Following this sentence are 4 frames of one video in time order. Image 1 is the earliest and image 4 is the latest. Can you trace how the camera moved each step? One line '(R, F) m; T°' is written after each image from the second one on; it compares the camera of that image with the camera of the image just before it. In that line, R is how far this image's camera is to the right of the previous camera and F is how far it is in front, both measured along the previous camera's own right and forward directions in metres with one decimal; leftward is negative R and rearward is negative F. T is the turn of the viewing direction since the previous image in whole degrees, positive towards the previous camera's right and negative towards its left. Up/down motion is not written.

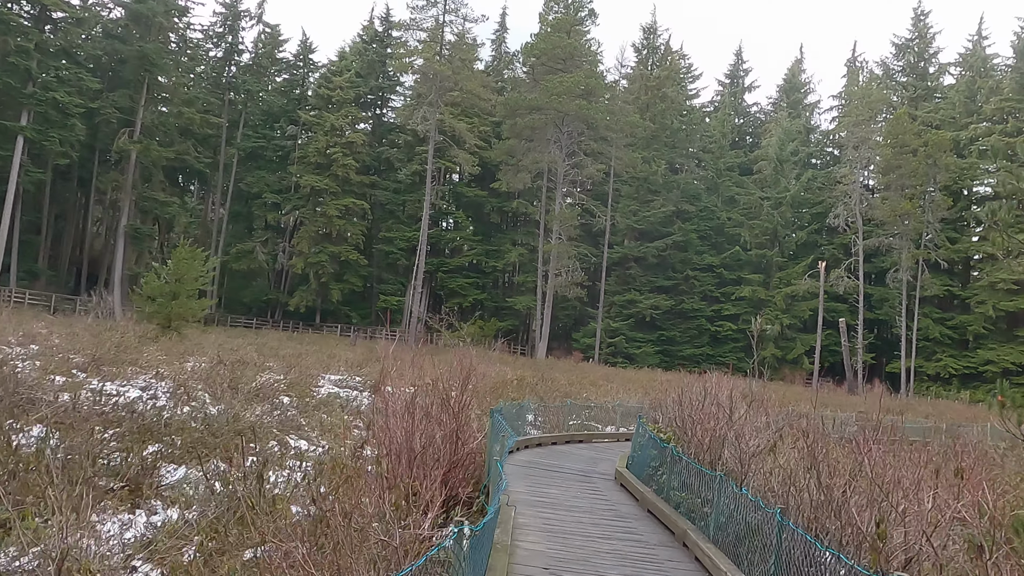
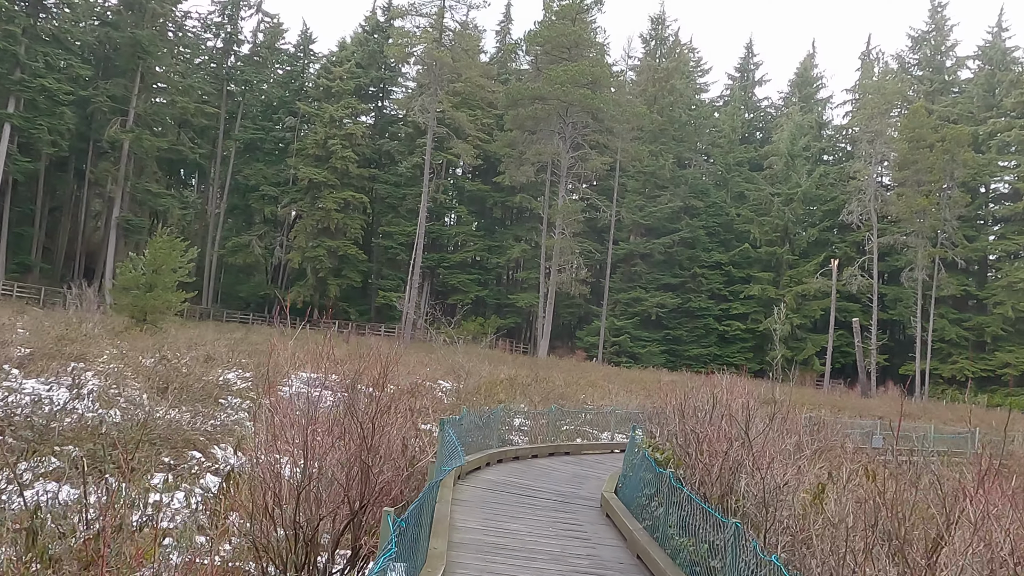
(+0.2, +0.9) m; -1°
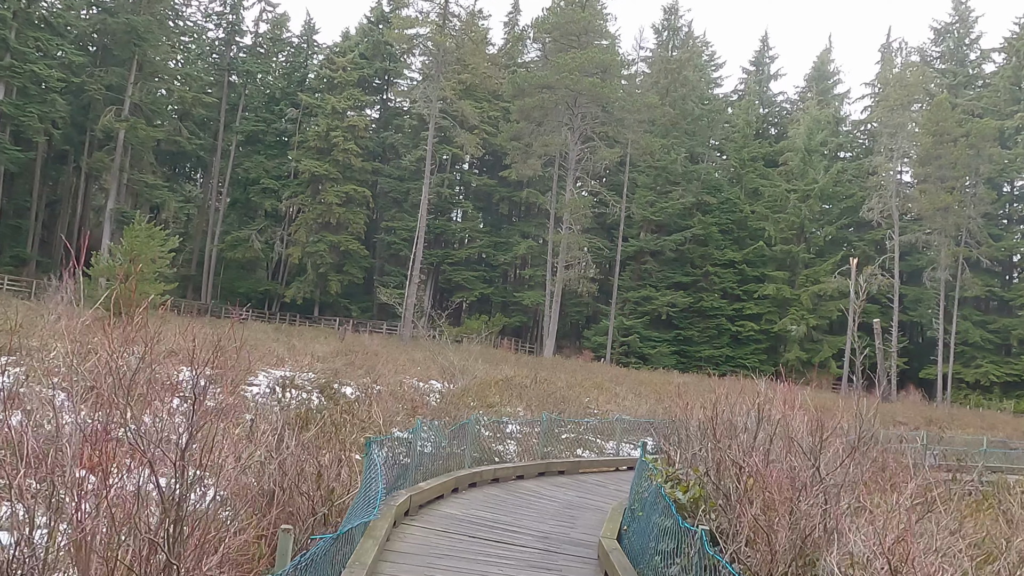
(+0.2, +1.0) m; -1°
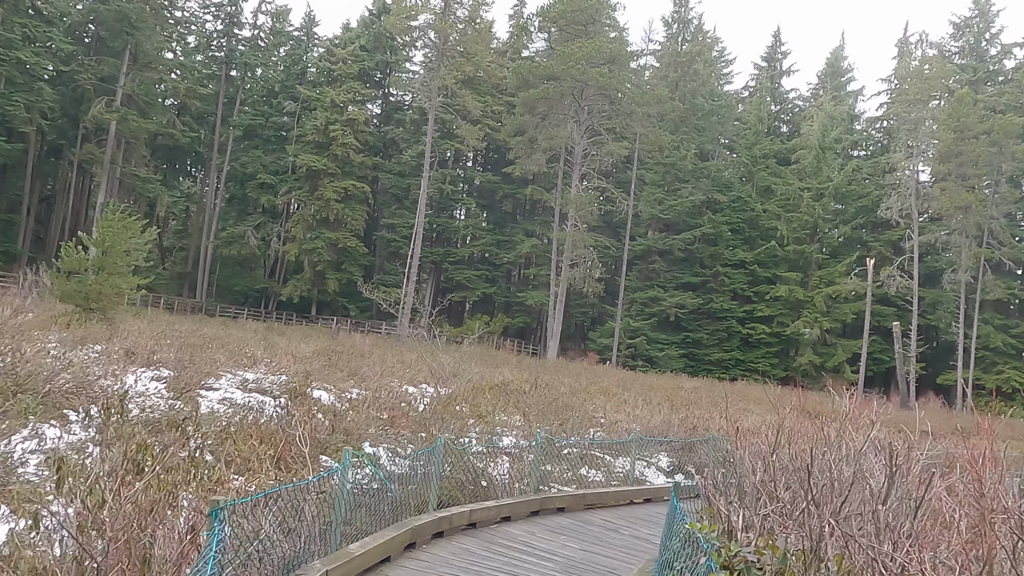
(+0.1, +1.0) m; 0°
